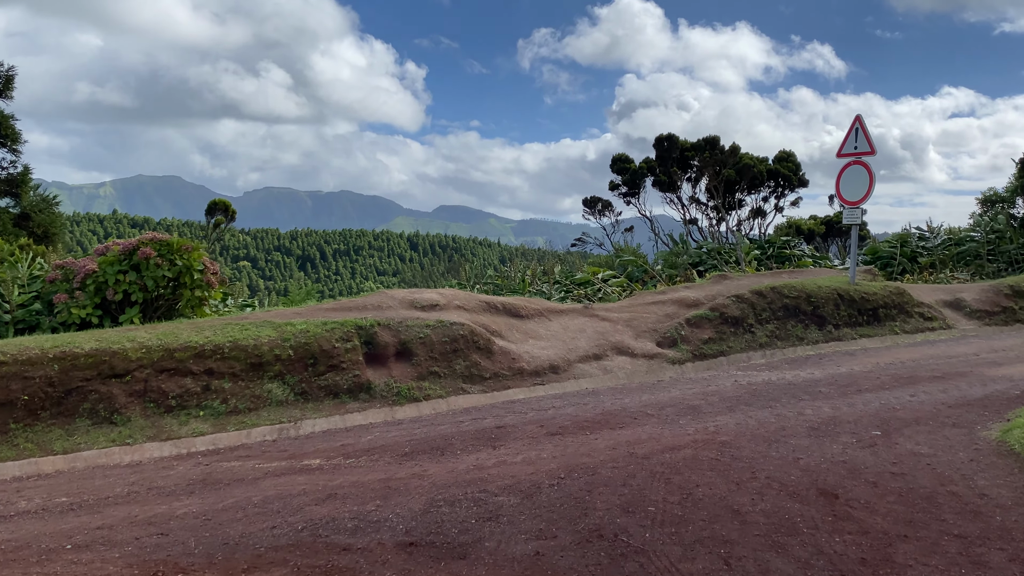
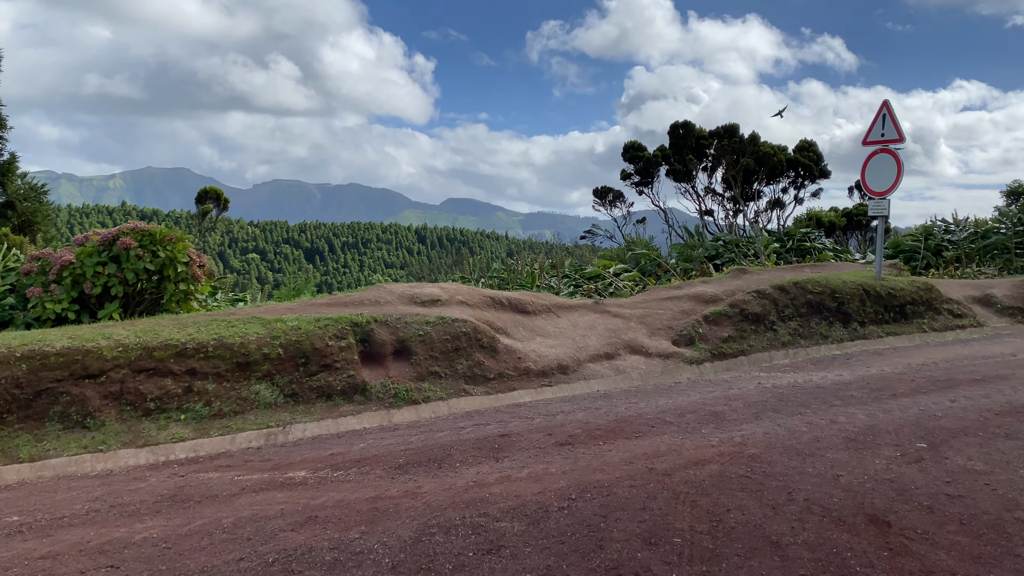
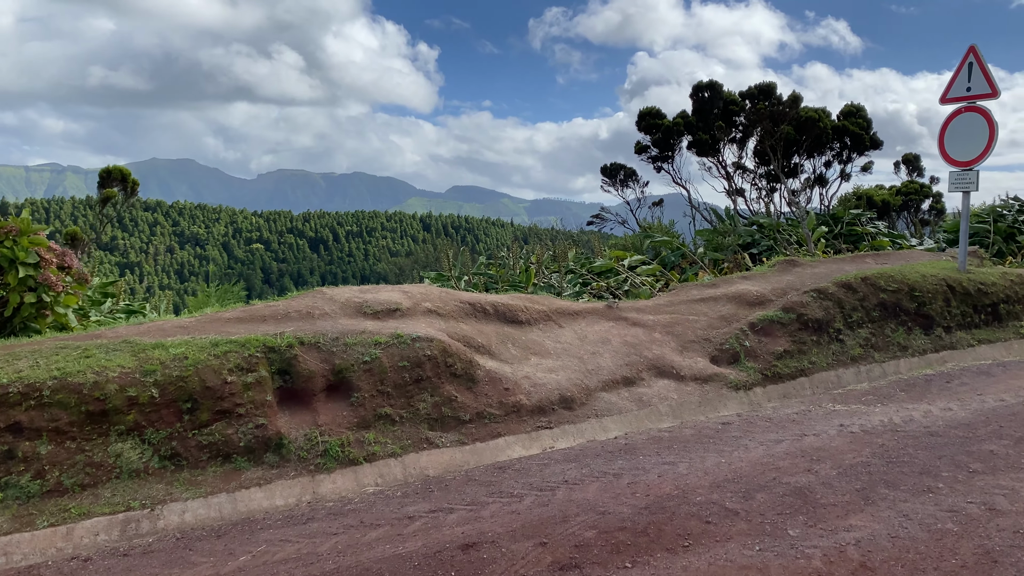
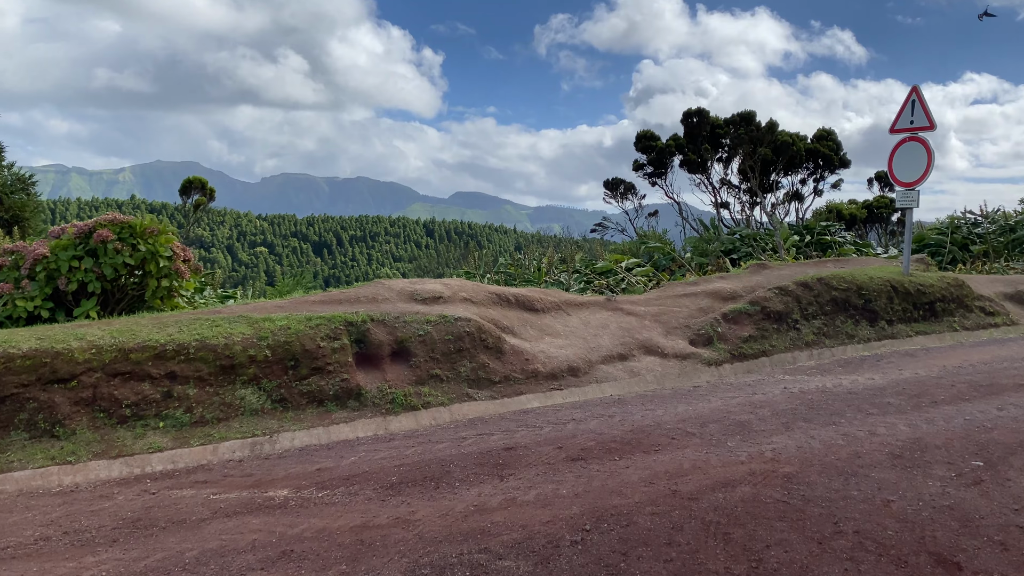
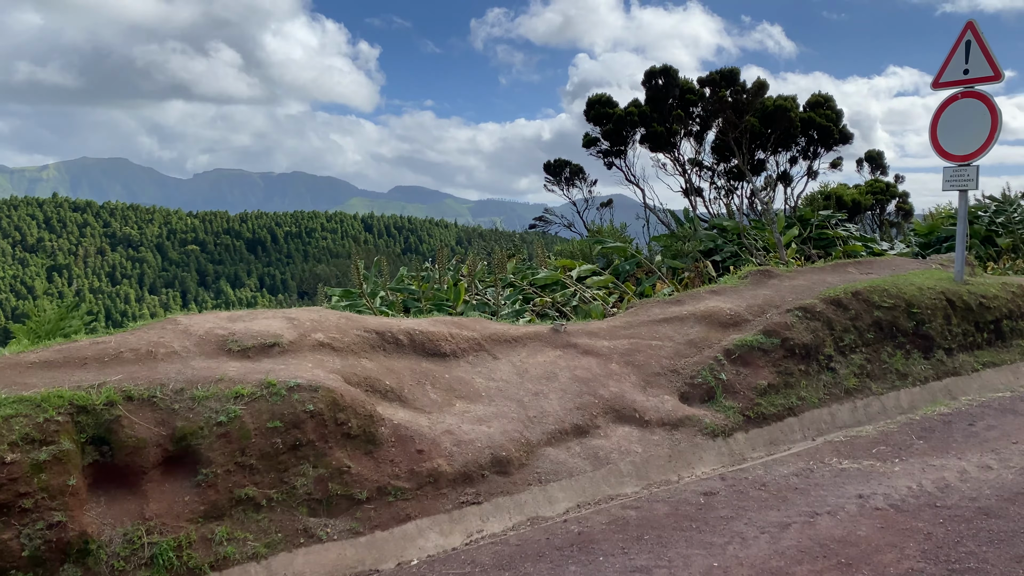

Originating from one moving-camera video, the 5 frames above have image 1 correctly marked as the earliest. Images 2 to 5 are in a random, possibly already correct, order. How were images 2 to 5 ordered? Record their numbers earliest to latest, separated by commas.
2, 4, 3, 5
